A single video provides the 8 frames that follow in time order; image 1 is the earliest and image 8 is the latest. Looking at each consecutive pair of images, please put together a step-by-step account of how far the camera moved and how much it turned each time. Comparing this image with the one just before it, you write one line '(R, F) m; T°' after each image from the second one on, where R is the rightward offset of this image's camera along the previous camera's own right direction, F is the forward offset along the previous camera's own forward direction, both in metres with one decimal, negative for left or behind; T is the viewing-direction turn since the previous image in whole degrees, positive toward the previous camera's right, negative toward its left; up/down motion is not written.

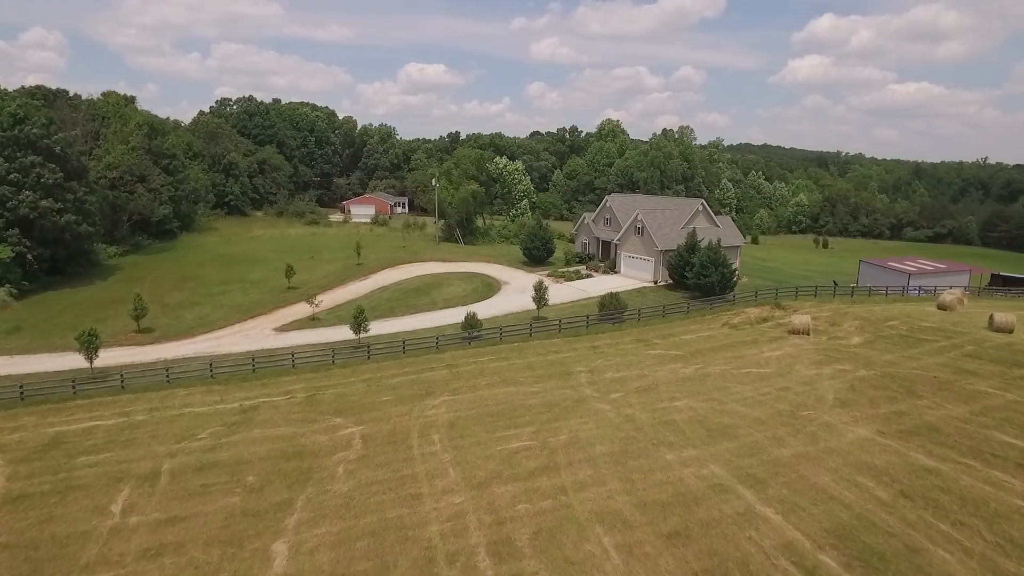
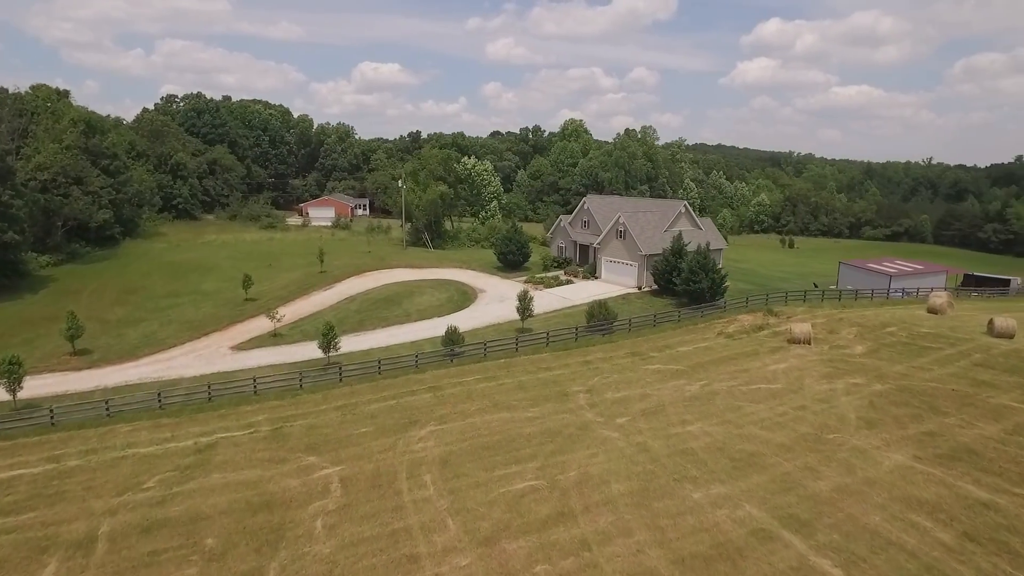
(-1.2, +2.4) m; +4°
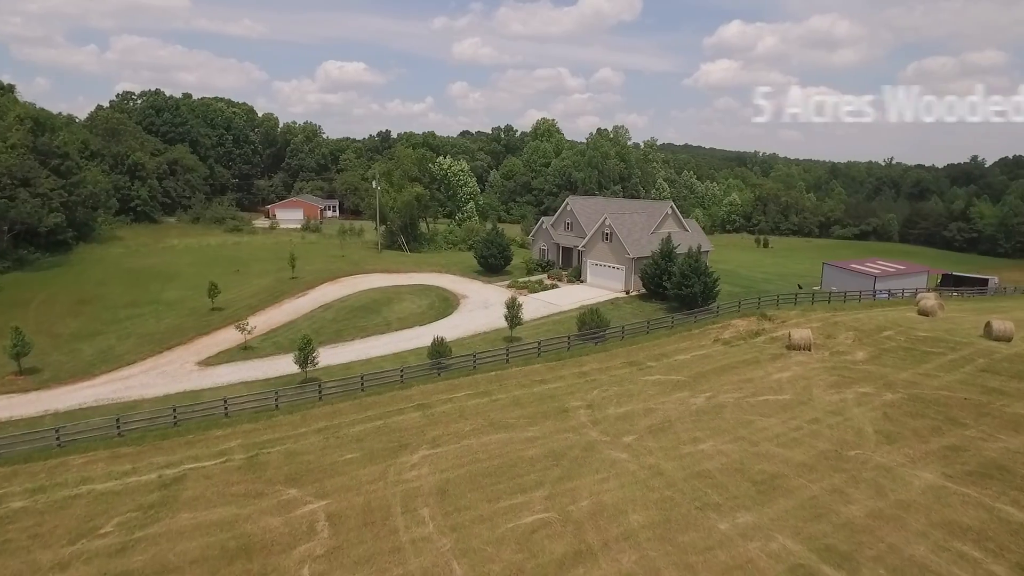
(-0.9, +1.6) m; +3°
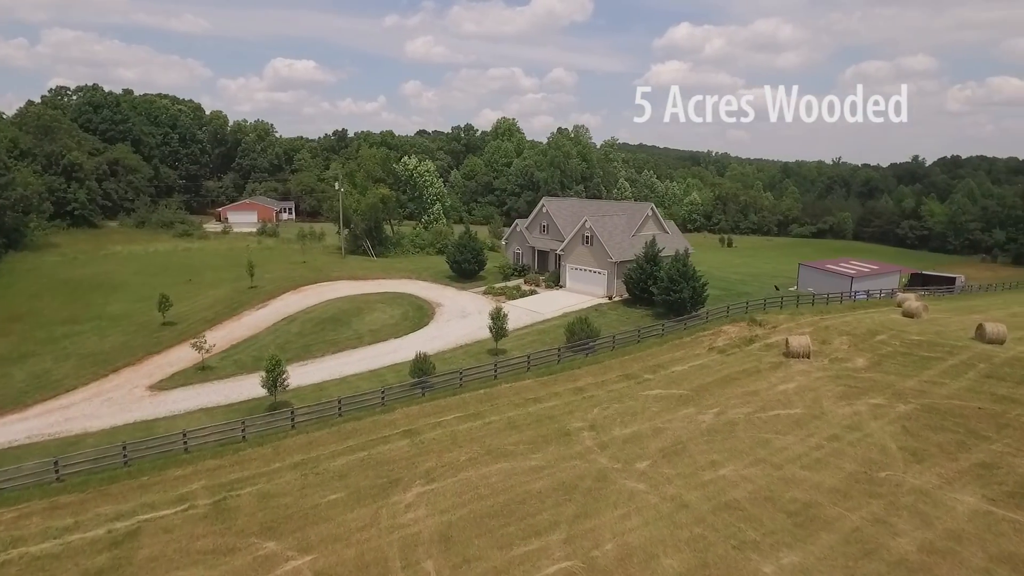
(-1.2, +2.0) m; +4°
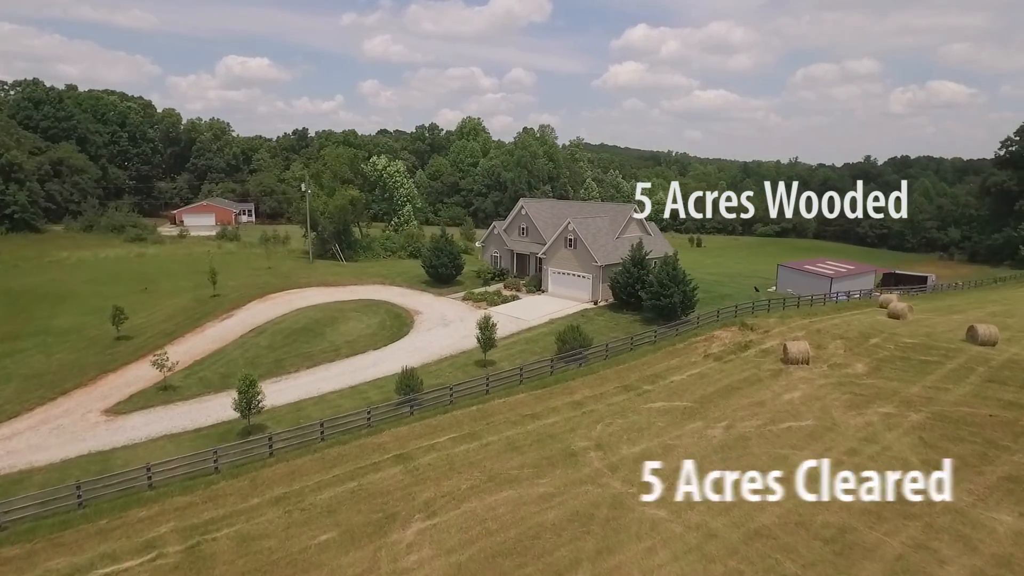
(-1.1, +1.5) m; +4°
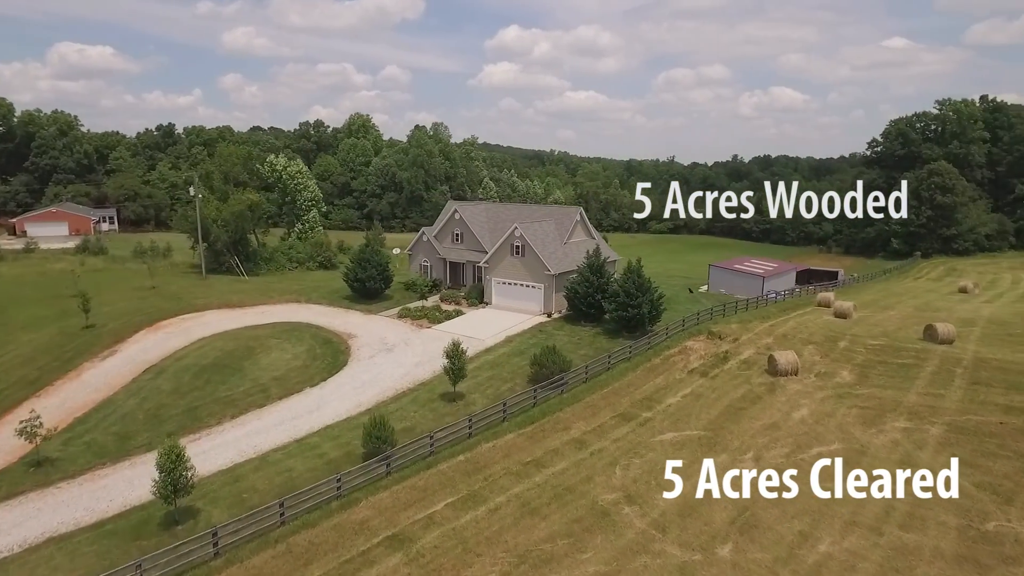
(-3.1, +3.8) m; +11°
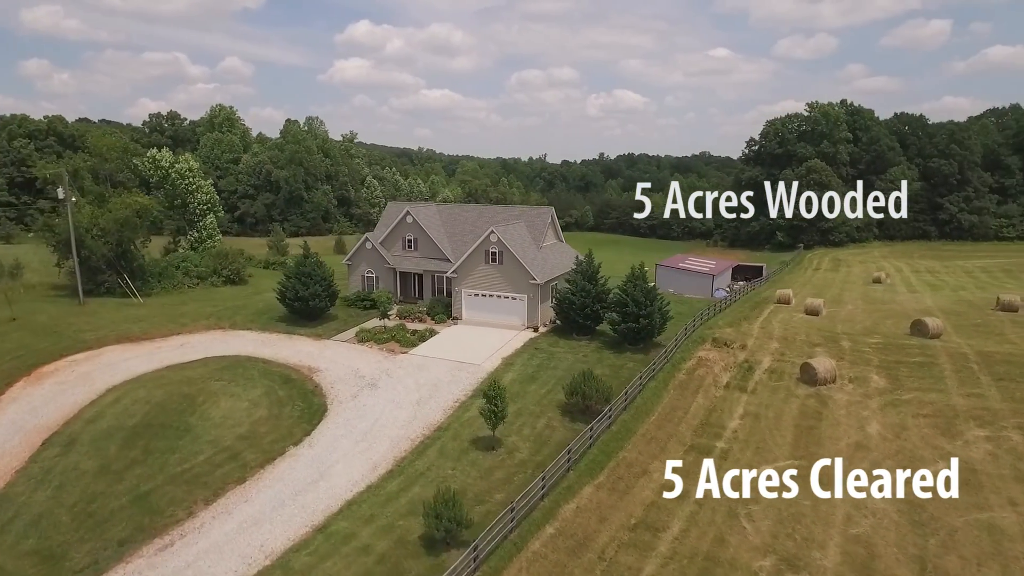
(-5.3, +4.5) m; +13°
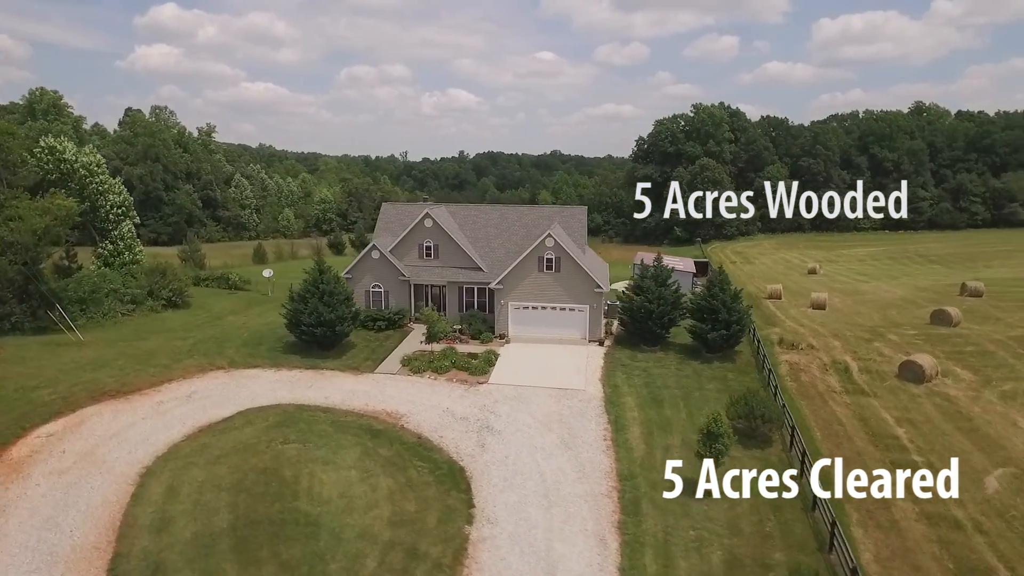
(-8.8, +4.6) m; +14°
